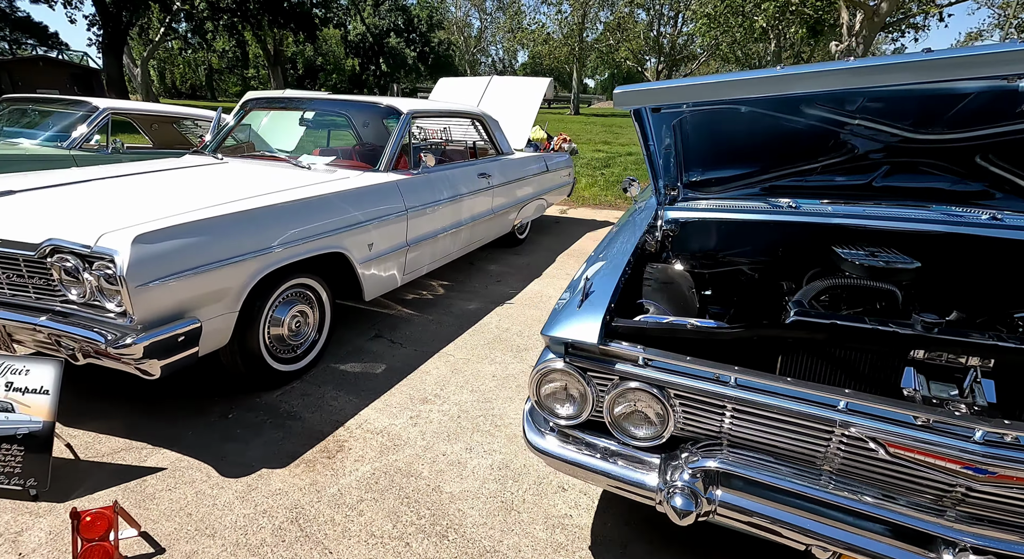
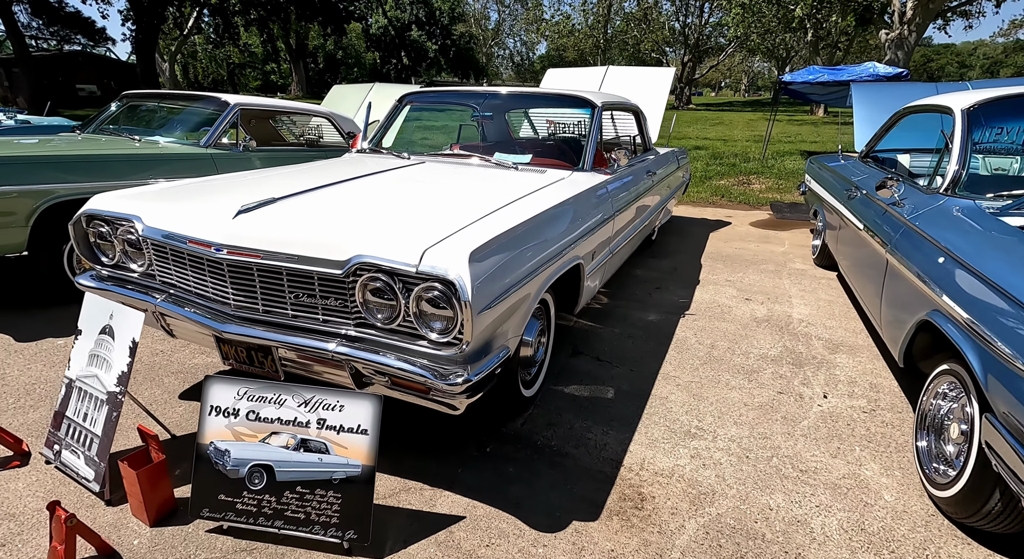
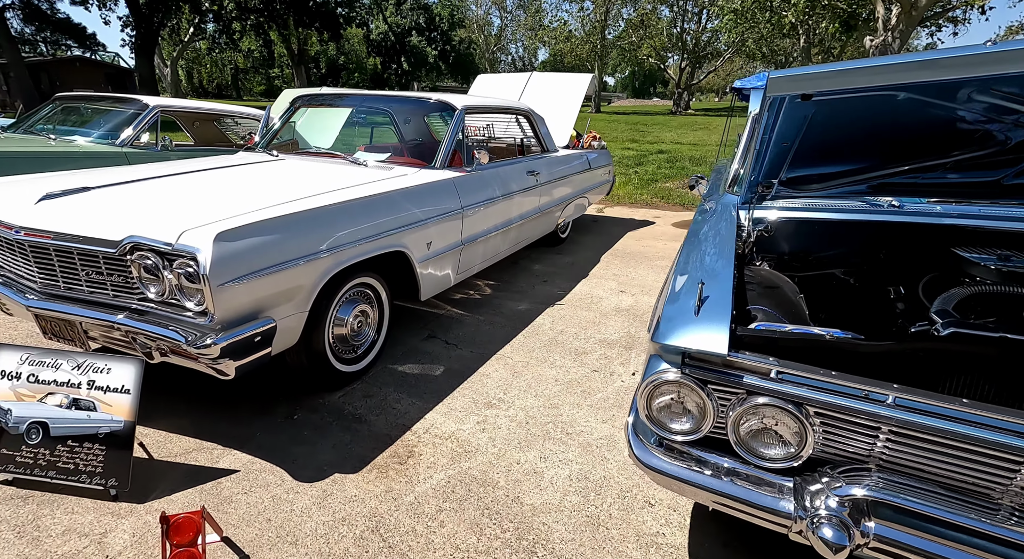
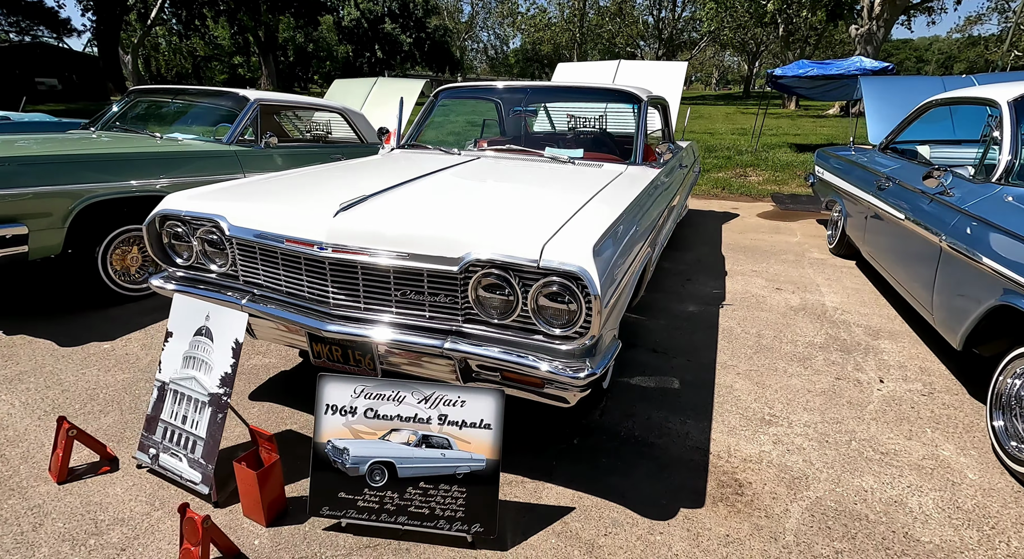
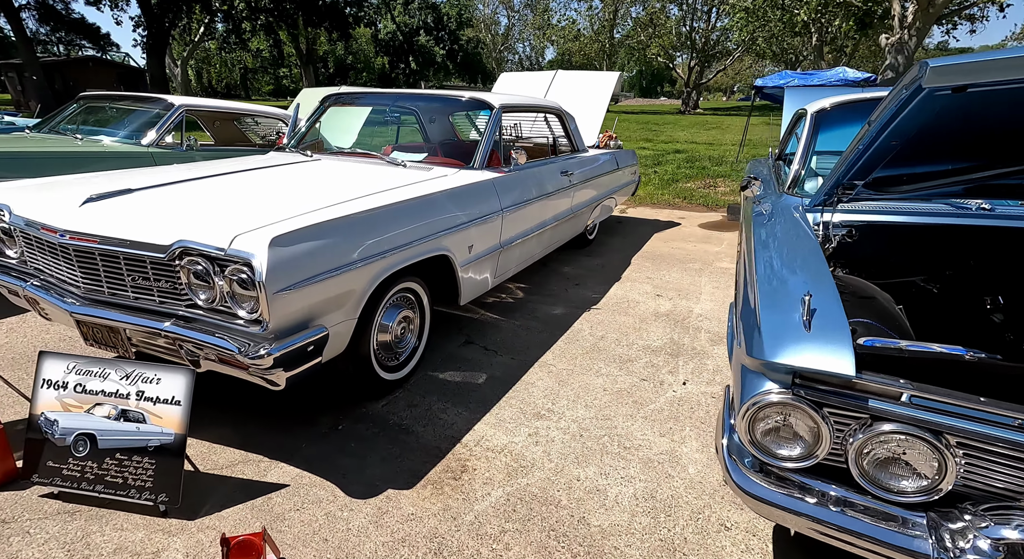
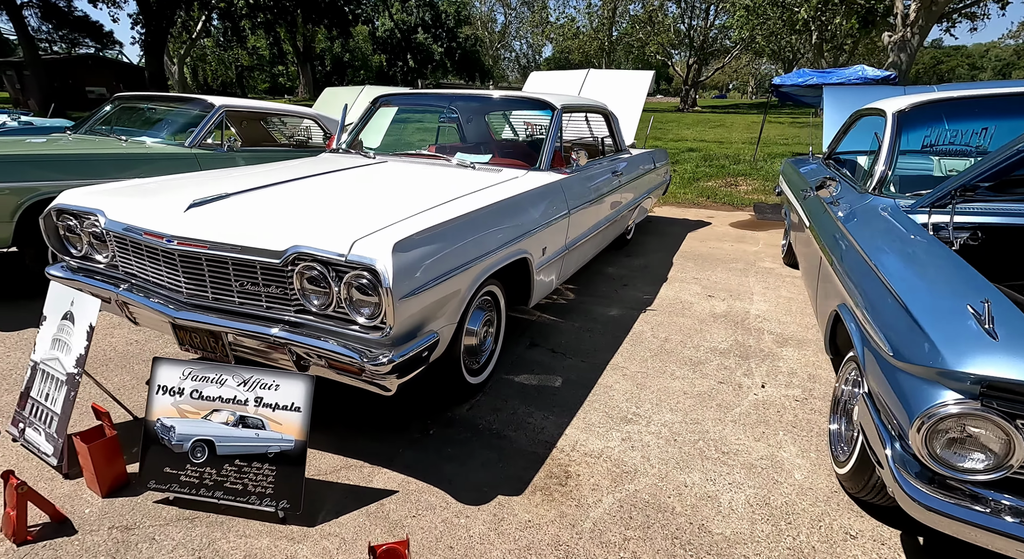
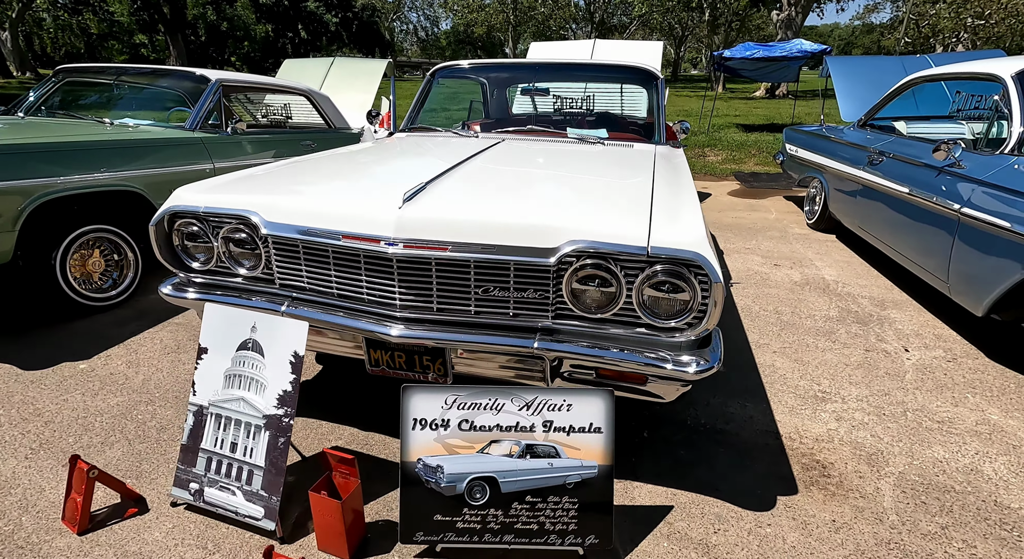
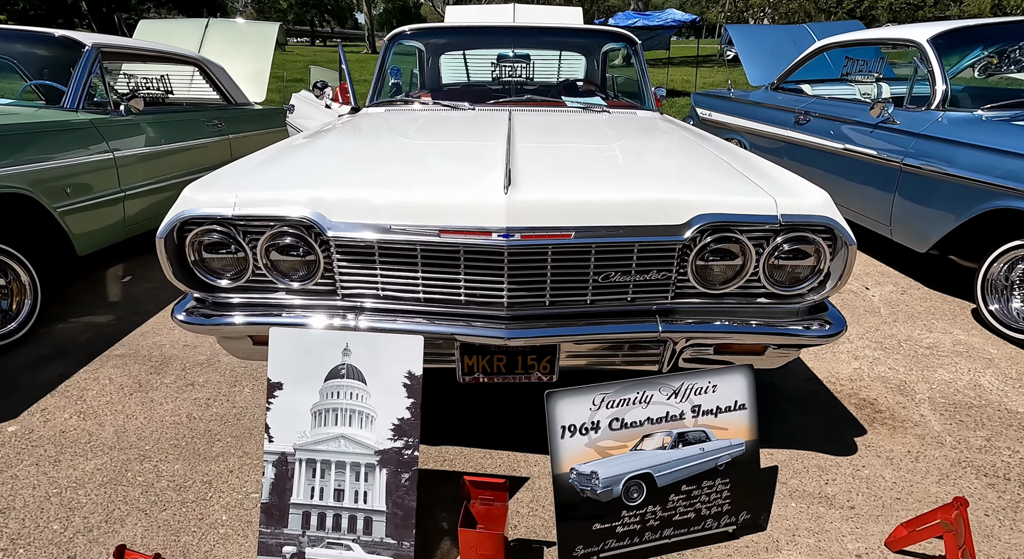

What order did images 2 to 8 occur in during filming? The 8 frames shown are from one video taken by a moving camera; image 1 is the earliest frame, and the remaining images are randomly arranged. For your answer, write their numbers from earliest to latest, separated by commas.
3, 5, 6, 2, 4, 7, 8
